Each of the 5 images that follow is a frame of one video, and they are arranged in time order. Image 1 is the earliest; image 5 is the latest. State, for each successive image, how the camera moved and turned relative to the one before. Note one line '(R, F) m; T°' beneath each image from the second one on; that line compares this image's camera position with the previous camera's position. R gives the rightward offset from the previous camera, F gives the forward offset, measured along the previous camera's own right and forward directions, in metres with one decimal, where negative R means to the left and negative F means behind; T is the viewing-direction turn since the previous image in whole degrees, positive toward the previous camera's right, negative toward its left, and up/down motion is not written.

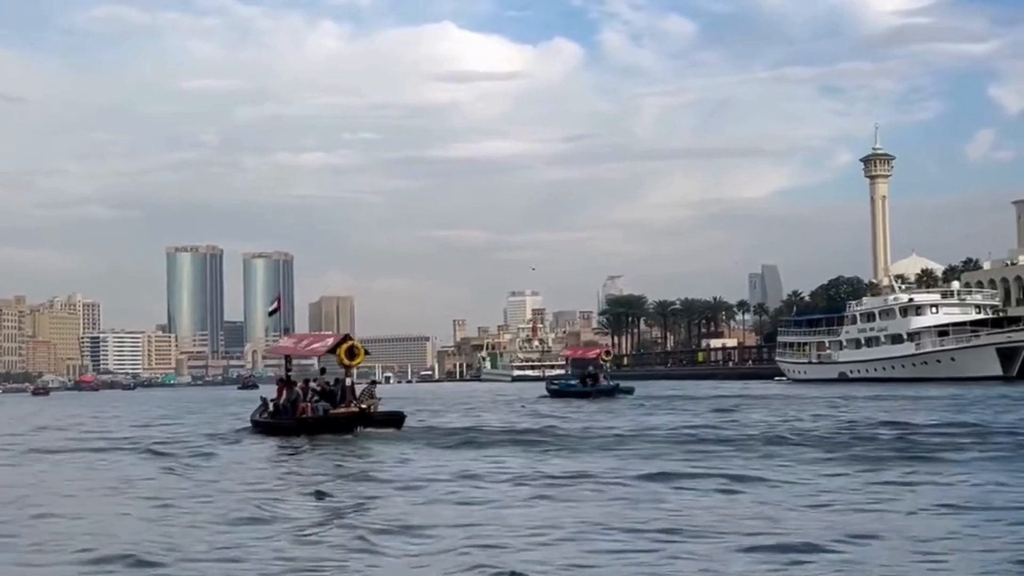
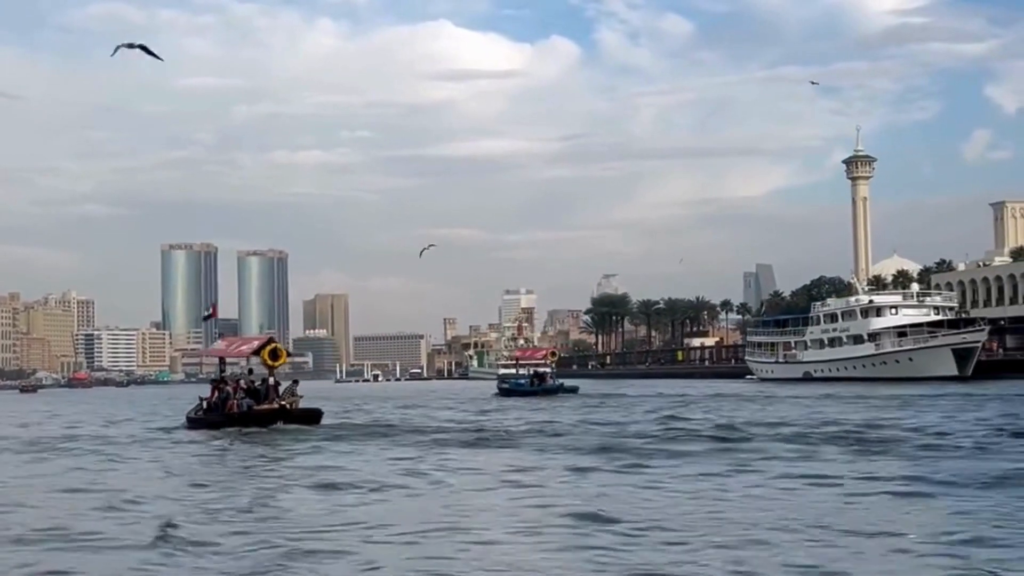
(+1.5, -1.7) m; 0°
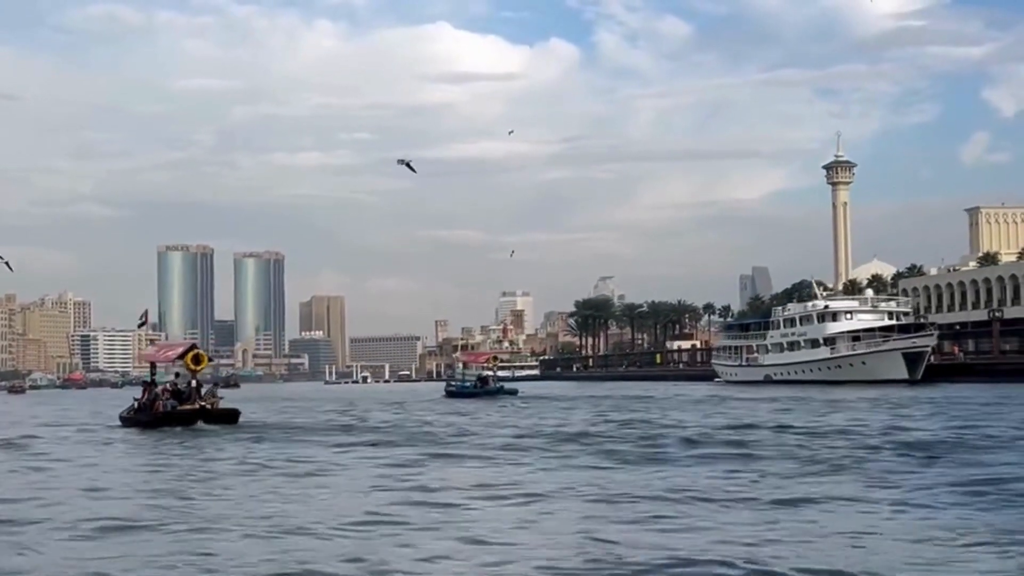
(+1.9, -2.2) m; 0°
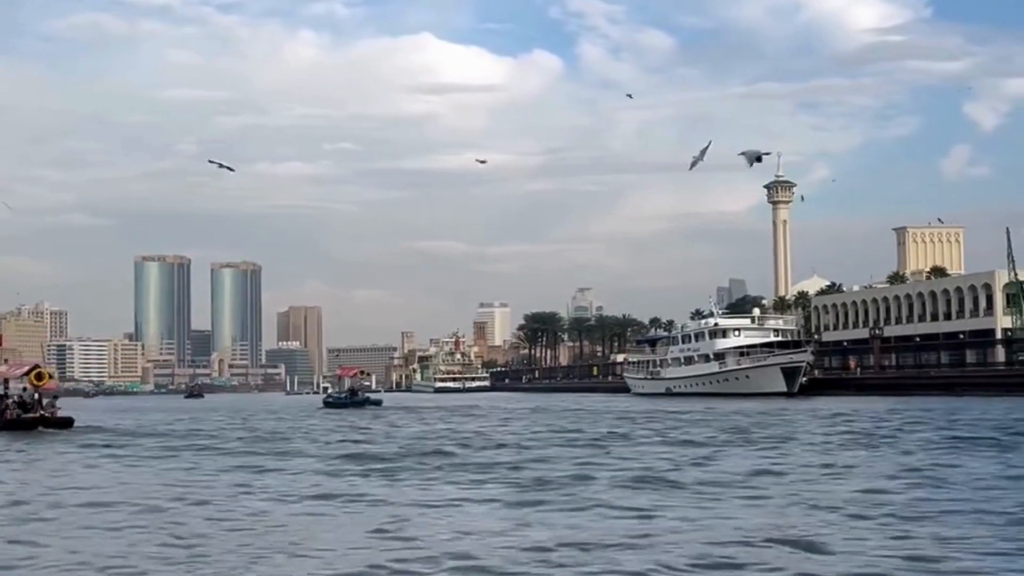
(+4.6, -5.2) m; +1°
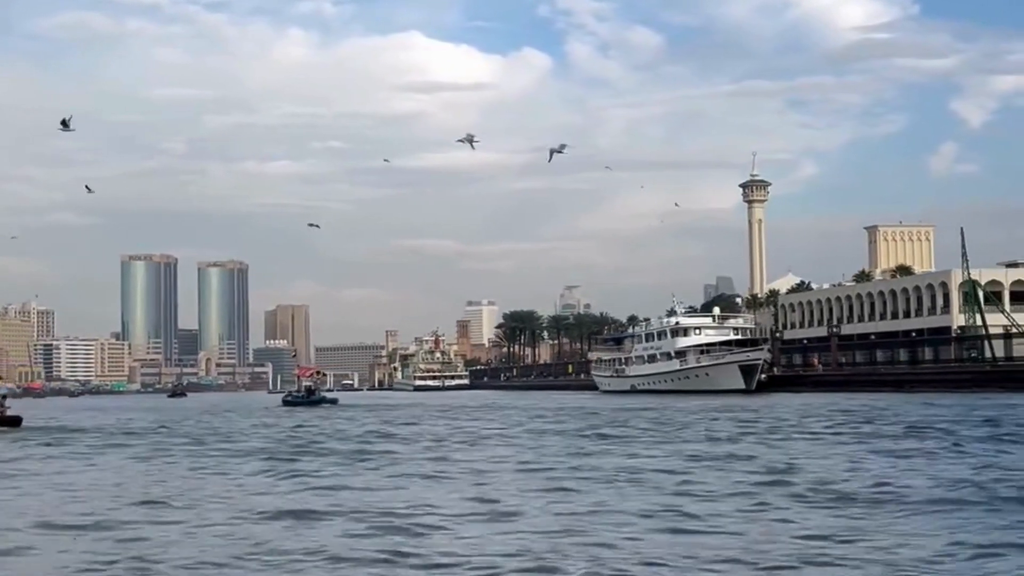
(+1.5, -1.7) m; 0°
